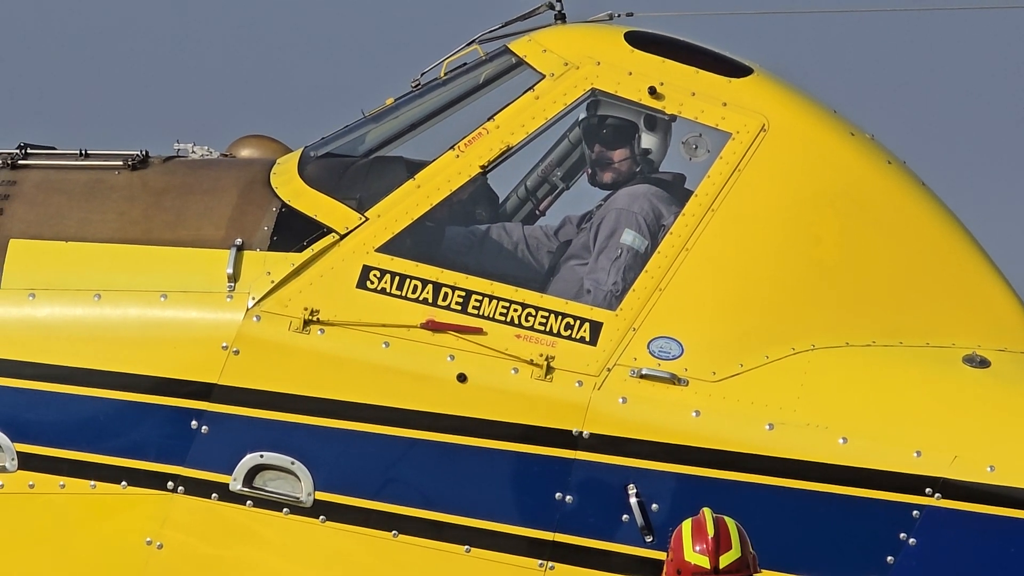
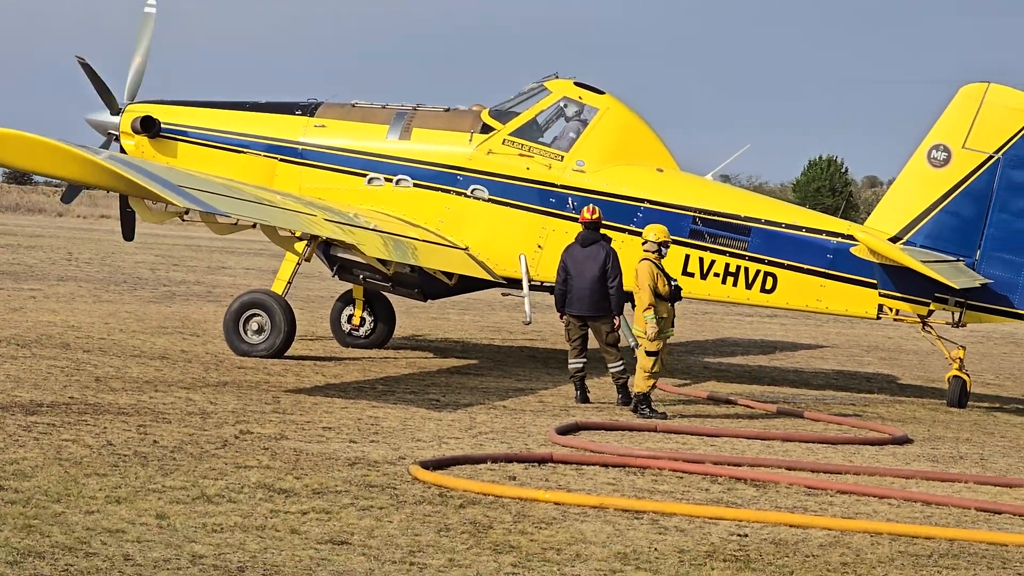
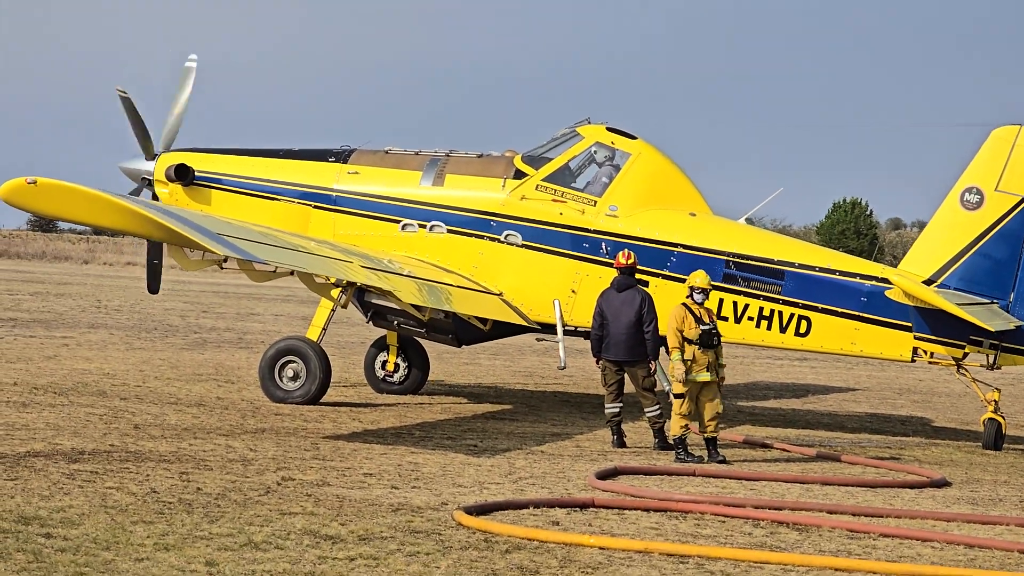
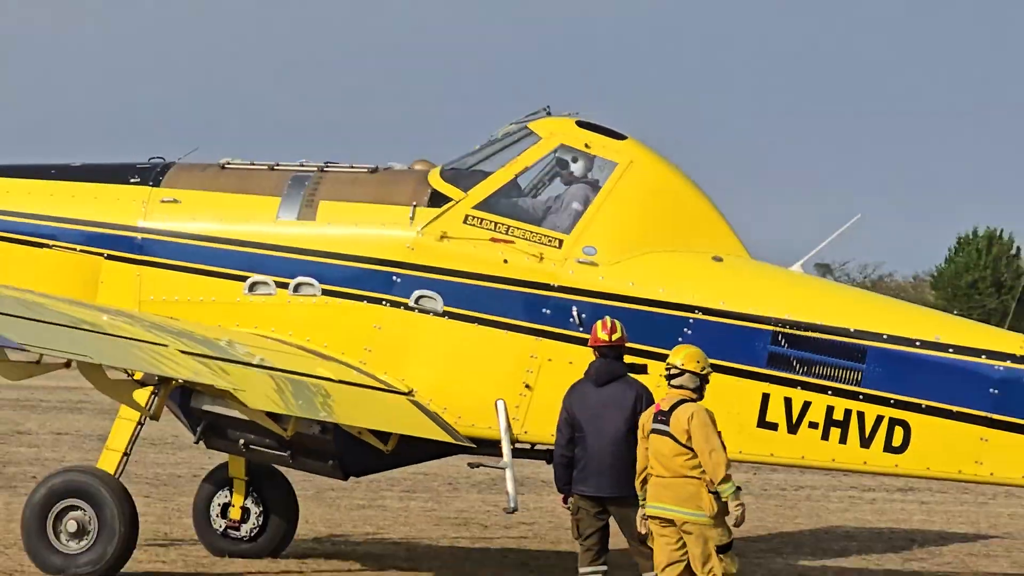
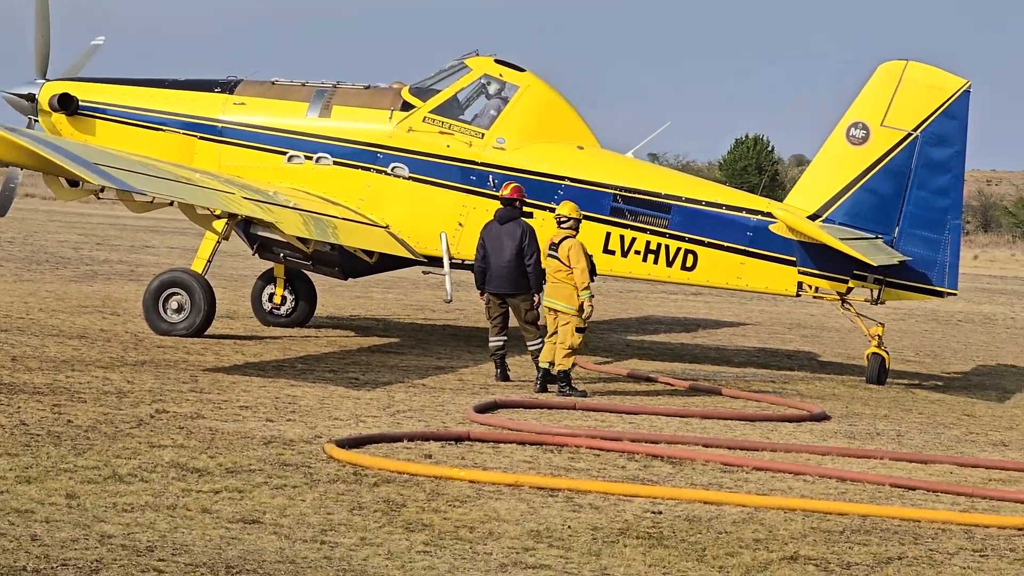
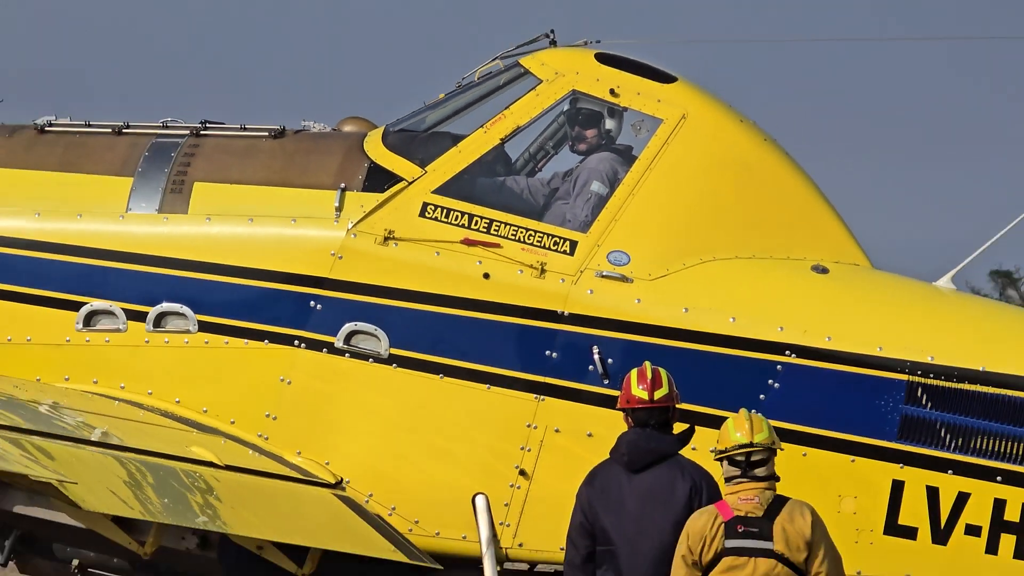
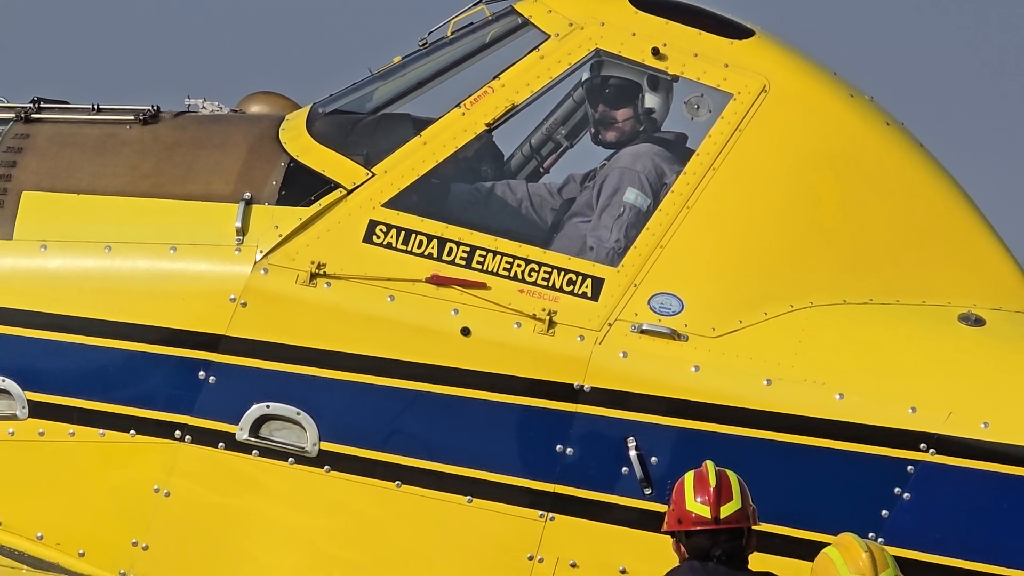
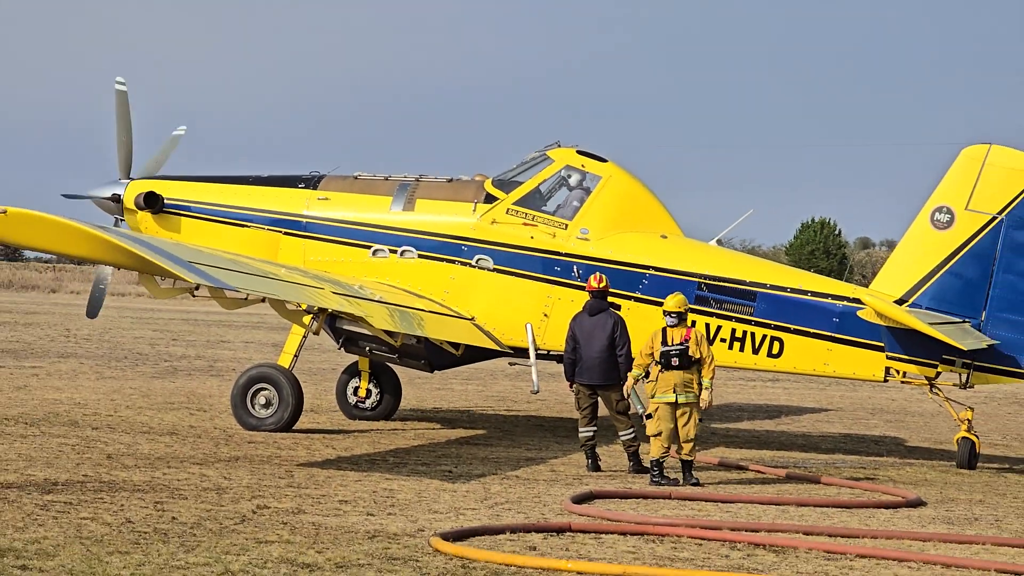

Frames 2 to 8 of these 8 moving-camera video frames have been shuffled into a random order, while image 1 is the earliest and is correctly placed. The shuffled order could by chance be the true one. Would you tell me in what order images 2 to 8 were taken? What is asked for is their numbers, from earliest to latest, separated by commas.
7, 6, 4, 8, 3, 2, 5
